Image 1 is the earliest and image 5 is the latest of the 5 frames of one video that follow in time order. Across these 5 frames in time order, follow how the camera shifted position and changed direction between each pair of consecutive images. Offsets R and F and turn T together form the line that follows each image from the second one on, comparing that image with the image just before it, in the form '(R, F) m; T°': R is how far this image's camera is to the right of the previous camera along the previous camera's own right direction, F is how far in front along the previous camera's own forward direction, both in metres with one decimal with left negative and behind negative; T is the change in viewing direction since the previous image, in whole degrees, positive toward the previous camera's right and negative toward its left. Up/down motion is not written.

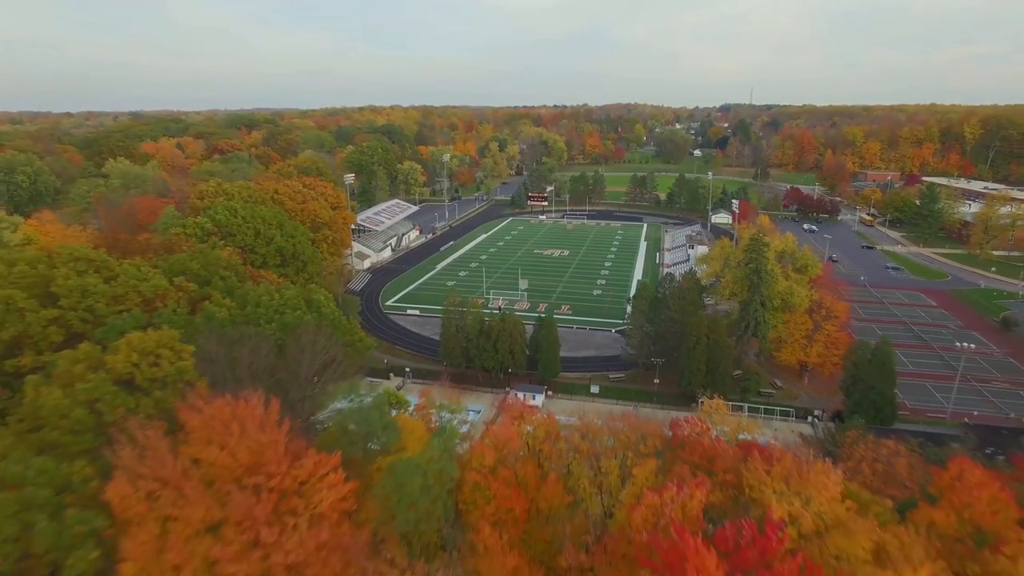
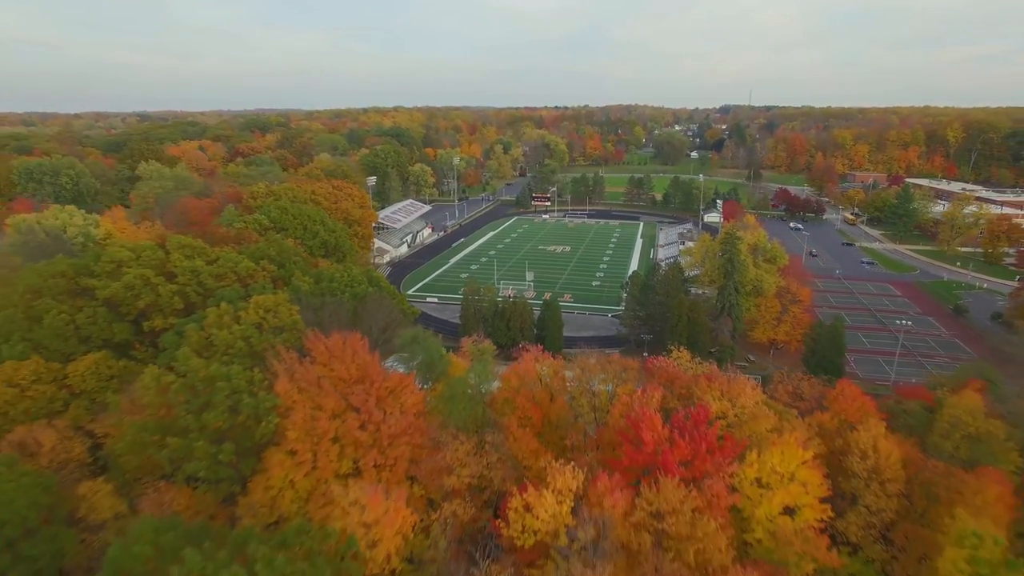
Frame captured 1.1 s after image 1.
(-0.5, -4.2) m; 0°
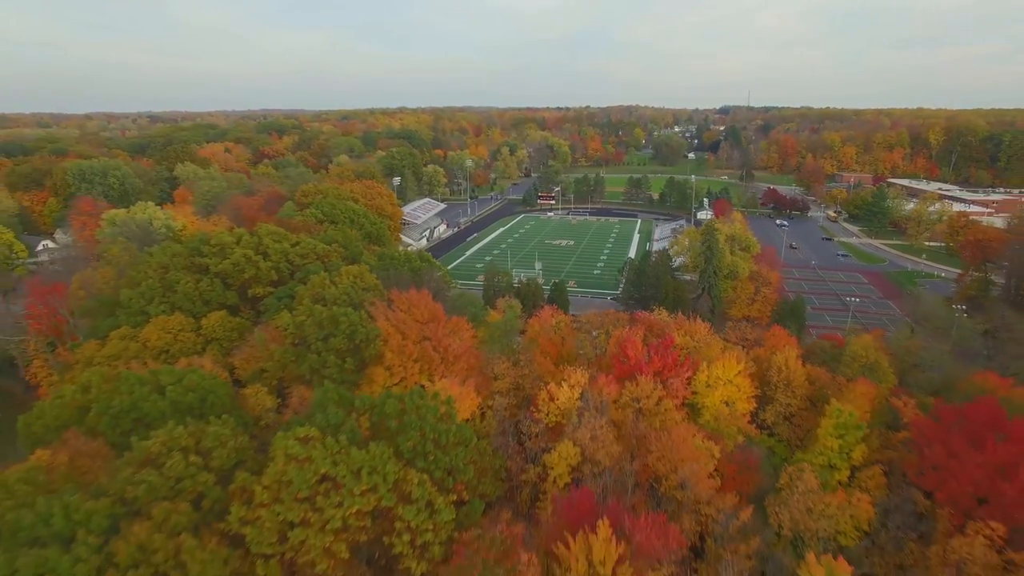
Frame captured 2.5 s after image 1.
(-0.8, -5.3) m; 0°
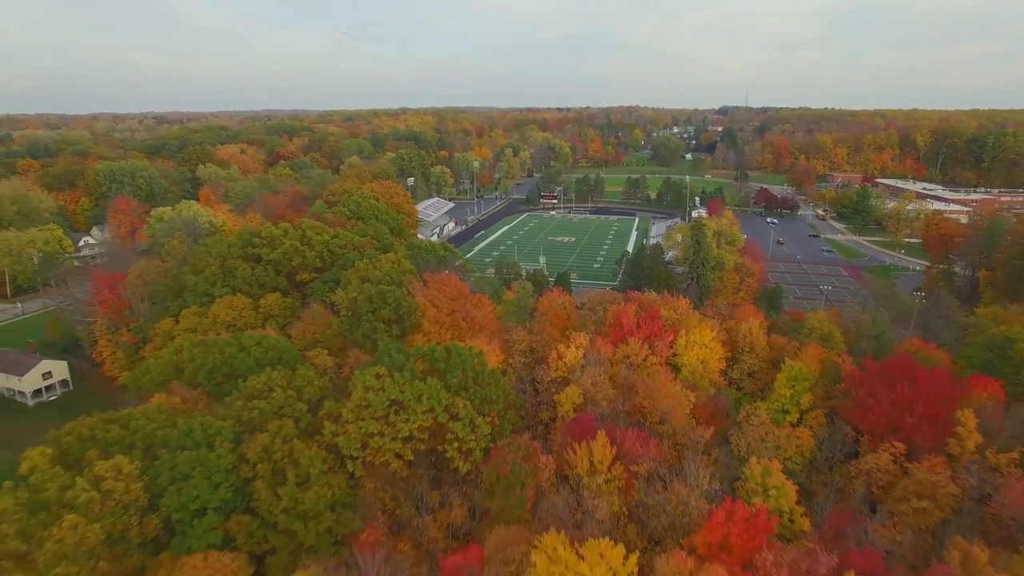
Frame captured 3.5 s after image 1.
(-0.5, -3.7) m; 0°
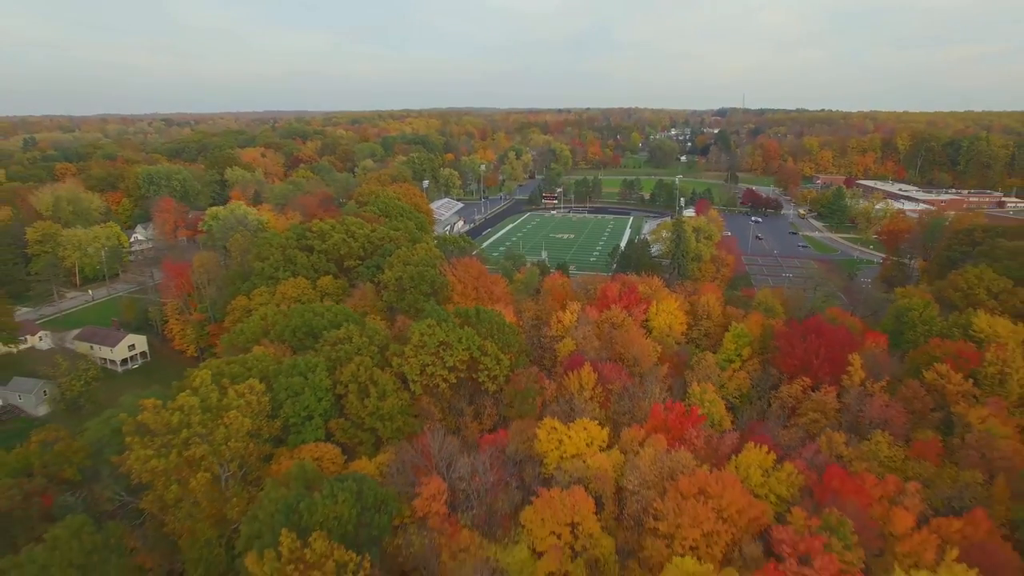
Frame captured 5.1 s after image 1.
(-0.4, -5.9) m; 0°
